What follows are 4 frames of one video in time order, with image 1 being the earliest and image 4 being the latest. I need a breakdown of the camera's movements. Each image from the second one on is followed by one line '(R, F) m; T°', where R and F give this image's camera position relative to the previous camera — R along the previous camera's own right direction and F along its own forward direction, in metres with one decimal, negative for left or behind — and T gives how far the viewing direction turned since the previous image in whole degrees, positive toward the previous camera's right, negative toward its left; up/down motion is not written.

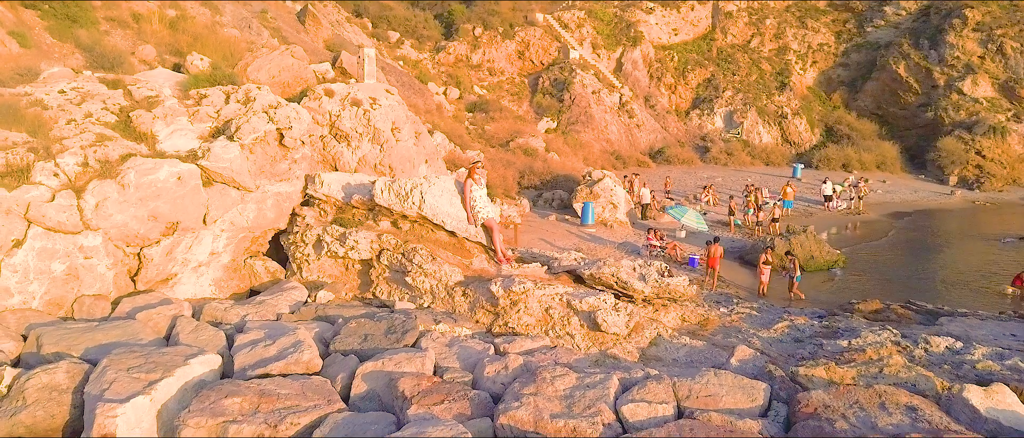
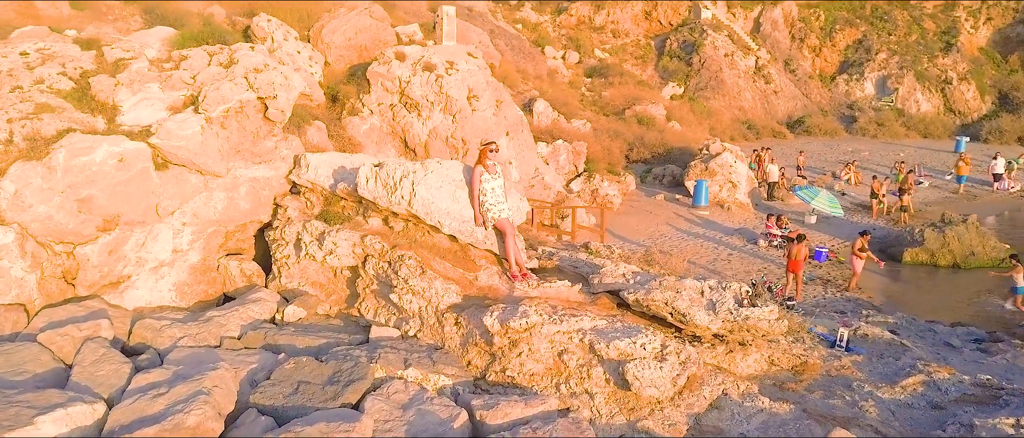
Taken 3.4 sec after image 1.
(+0.9, +2.3) m; -9°
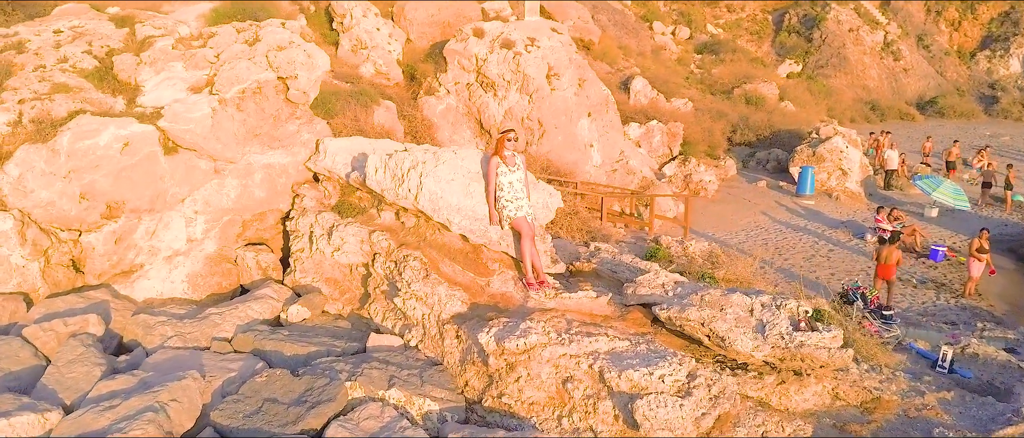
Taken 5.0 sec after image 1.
(+0.7, +0.8) m; -8°
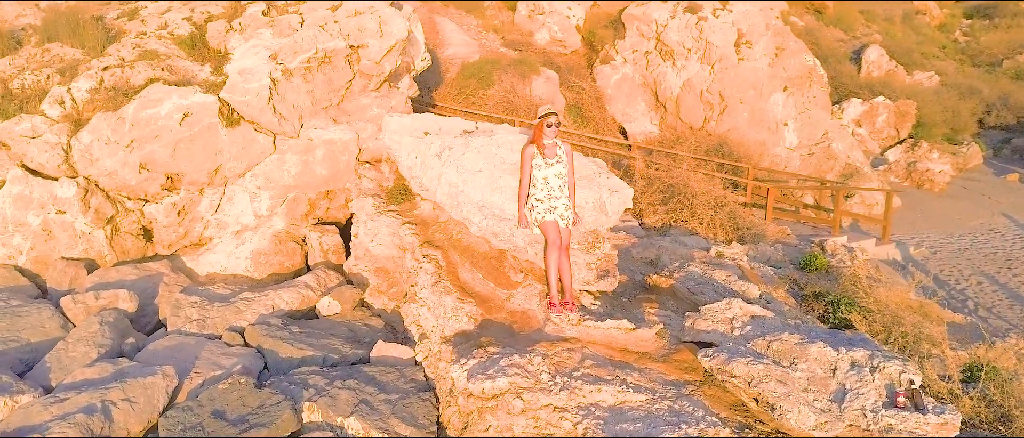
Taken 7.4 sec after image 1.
(+1.2, +1.2) m; -17°
